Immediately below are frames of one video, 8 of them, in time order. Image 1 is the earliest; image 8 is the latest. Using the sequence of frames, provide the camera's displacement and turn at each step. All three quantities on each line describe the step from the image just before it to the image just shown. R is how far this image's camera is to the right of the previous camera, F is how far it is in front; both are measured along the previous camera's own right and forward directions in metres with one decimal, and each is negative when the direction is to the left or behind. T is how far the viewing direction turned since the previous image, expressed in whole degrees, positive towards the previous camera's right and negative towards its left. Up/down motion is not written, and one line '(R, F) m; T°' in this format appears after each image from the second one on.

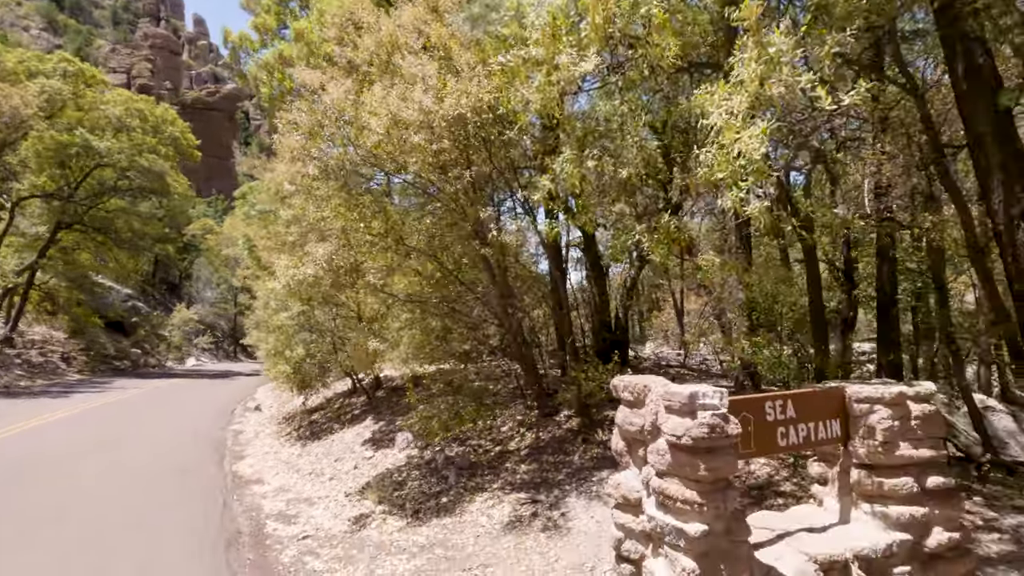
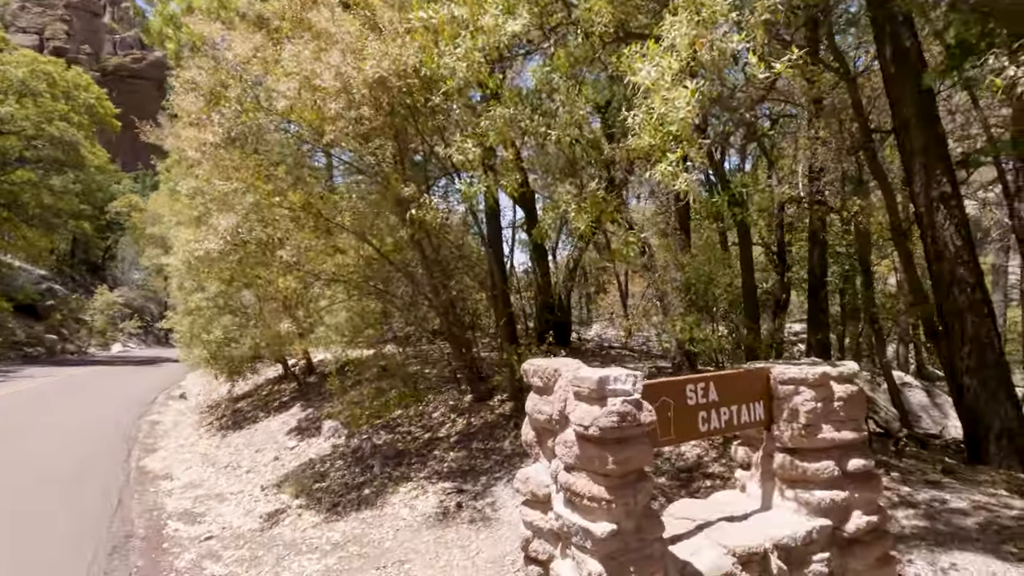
(+0.4, +0.5) m; +5°
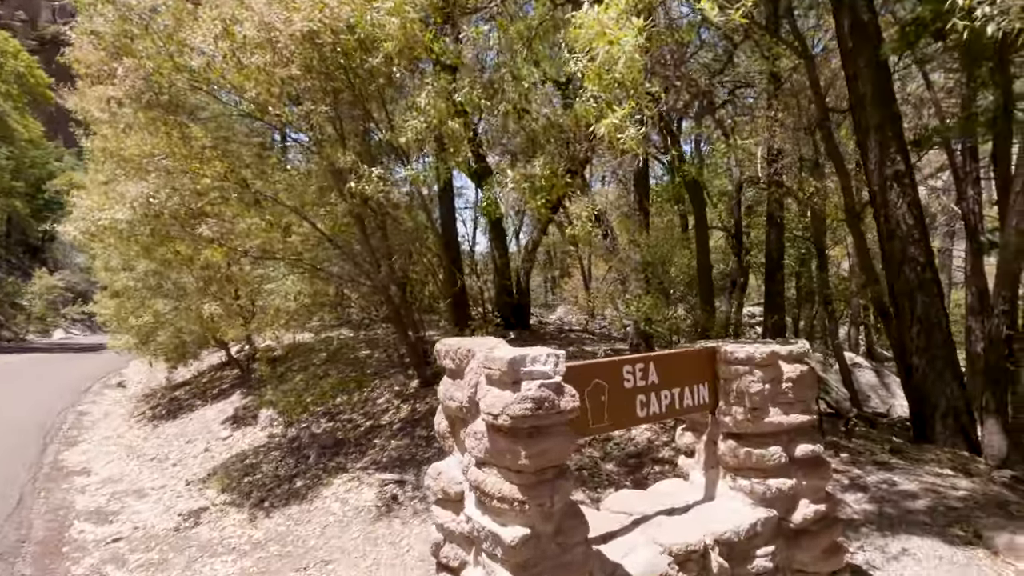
(+0.4, +0.5) m; +3°
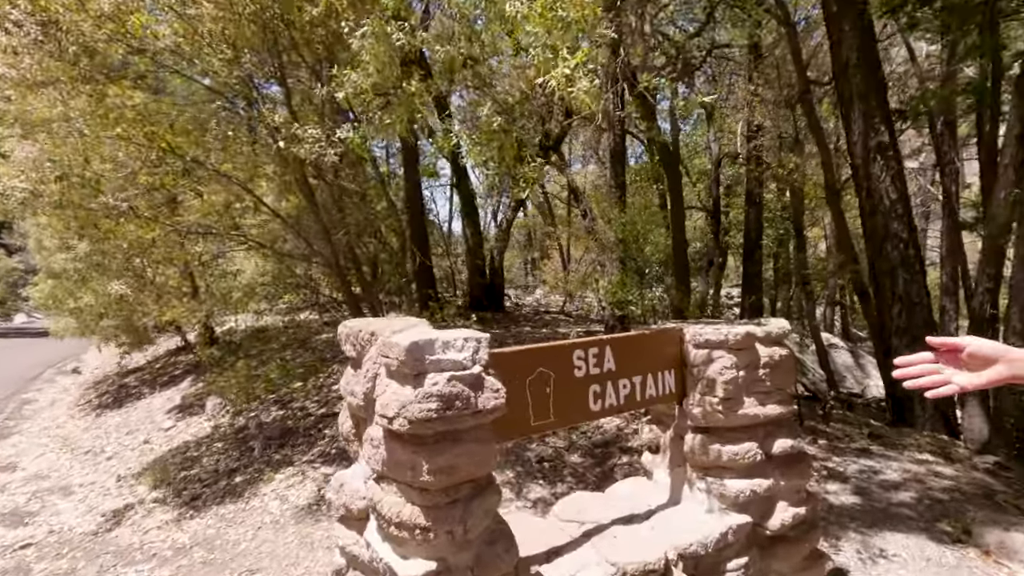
(+0.3, +0.6) m; +2°
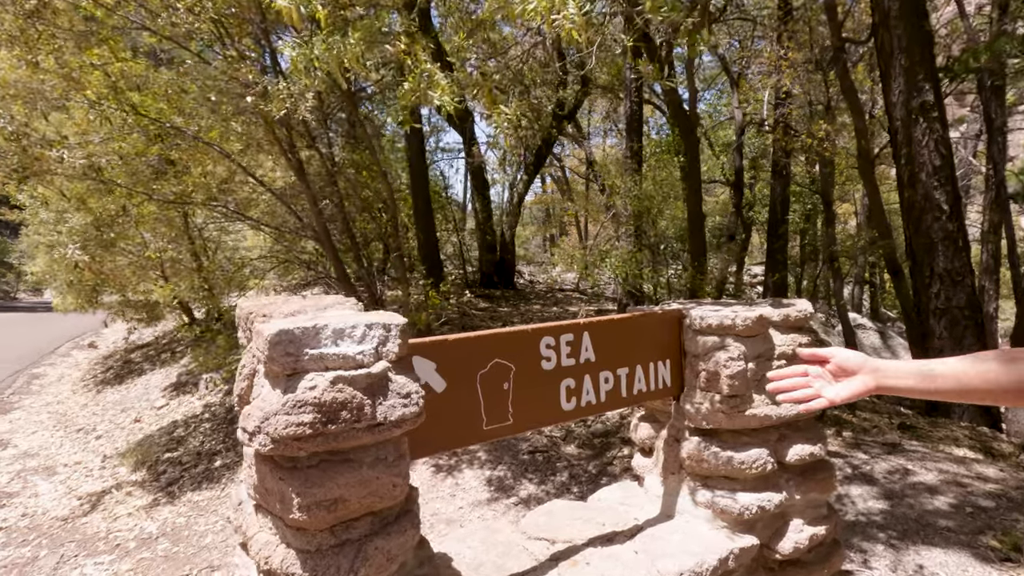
(+0.3, +0.6) m; -2°
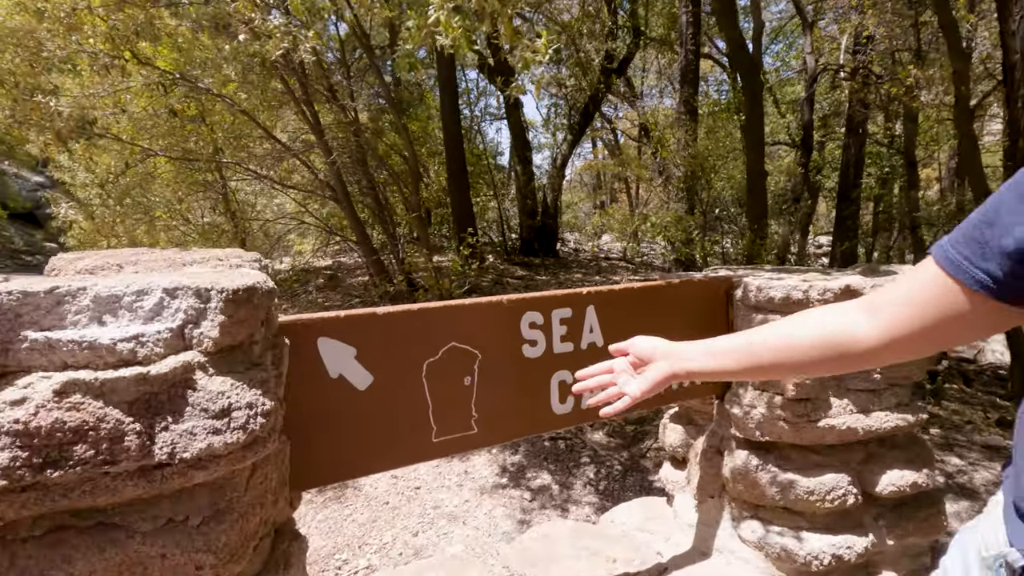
(+0.3, +0.8) m; -5°
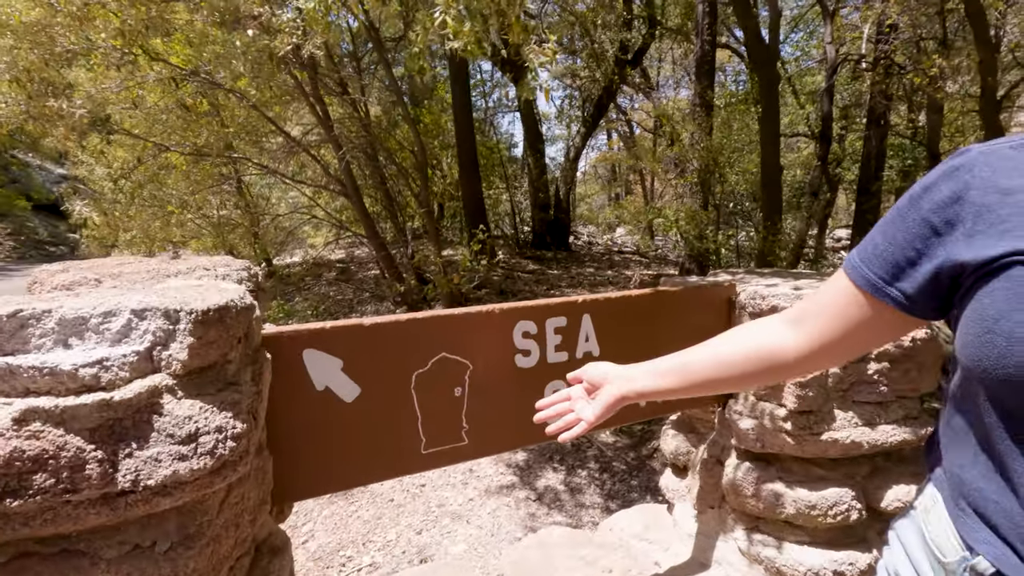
(+0.1, 0.0) m; -2°
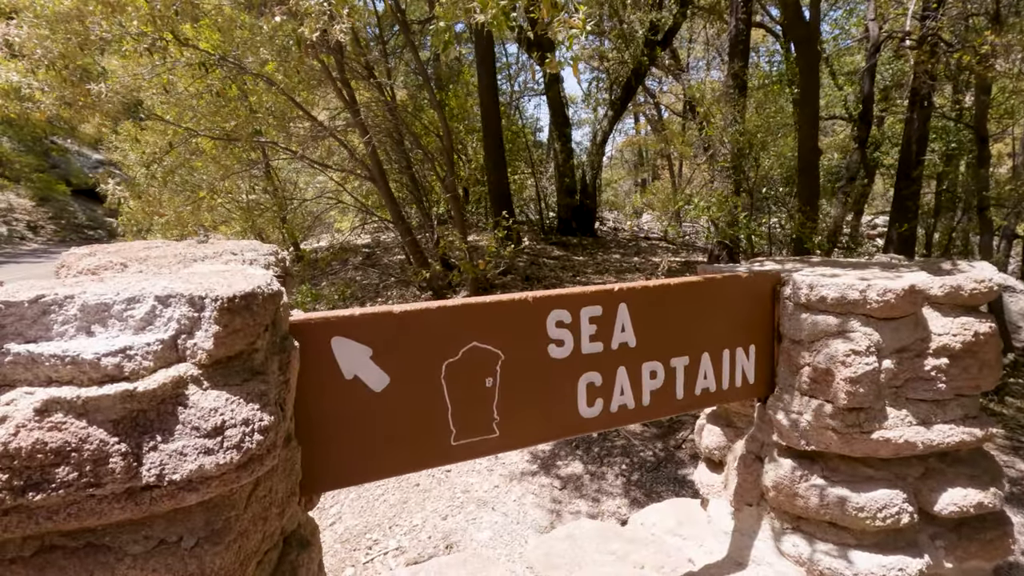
(0.0, +0.1) m; -3°
